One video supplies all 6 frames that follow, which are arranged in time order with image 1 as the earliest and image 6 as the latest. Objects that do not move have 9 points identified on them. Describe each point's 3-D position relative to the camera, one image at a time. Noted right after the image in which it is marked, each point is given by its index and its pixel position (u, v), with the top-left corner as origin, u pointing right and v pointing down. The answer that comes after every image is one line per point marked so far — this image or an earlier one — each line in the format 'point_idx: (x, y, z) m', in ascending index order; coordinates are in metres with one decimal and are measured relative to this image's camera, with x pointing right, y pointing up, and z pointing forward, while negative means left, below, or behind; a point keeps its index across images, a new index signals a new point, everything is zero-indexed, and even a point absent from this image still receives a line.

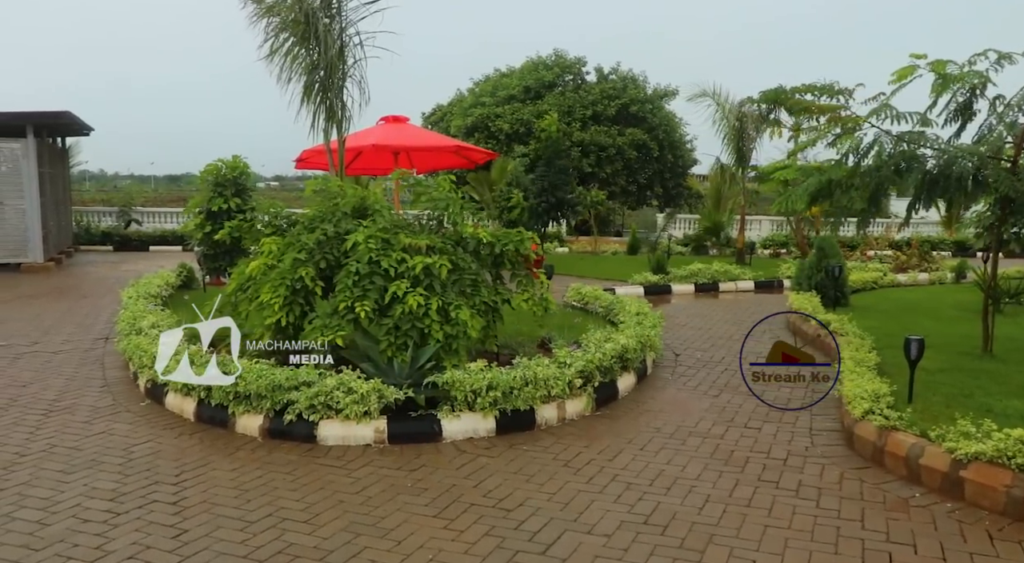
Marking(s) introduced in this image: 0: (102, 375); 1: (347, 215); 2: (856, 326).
0: (-3.4, -0.8, +6.6) m
1: (-1.3, +0.5, +6.2) m
2: (+3.3, -0.5, +7.7) m
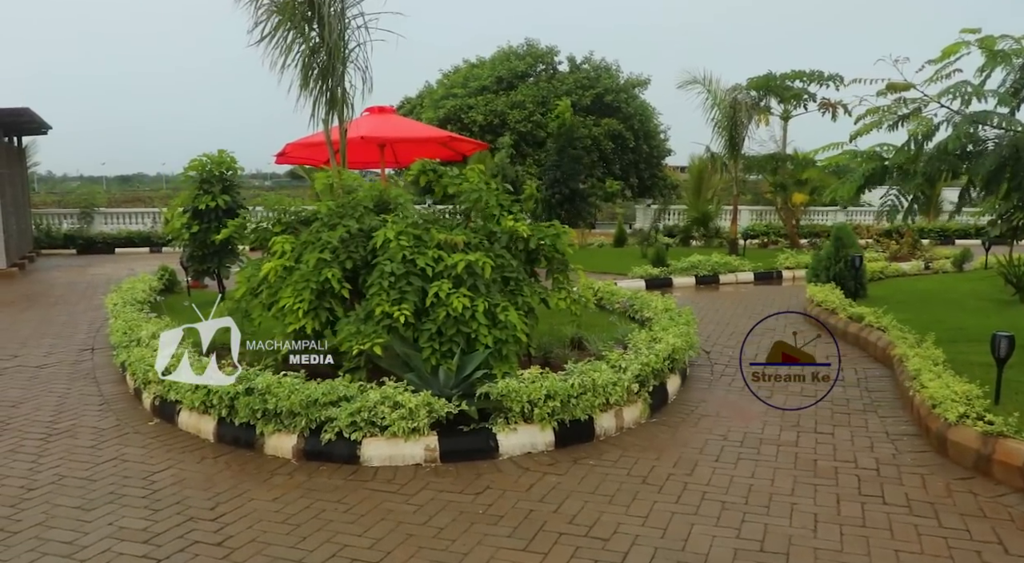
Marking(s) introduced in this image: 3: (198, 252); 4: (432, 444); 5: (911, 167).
0: (-3.1, -0.8, +6.0) m
1: (-1.0, +0.5, +5.6) m
2: (+3.5, -0.4, +7.4) m
3: (-3.6, +0.3, +9.1) m
4: (-0.4, -0.9, +4.3) m
5: (+2.7, +0.8, +5.5) m
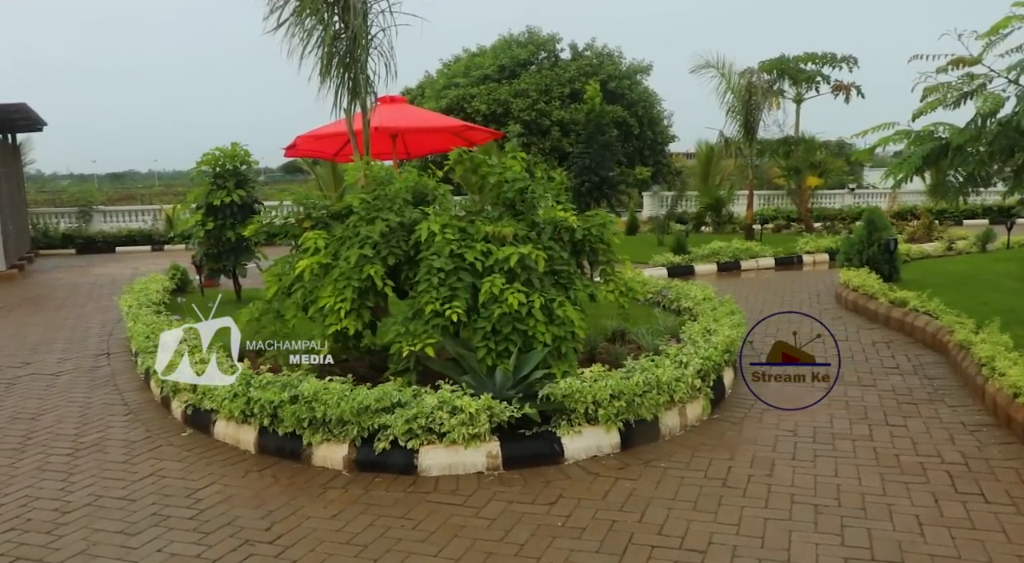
0: (-2.8, -0.9, +5.7) m
1: (-0.7, +0.5, +5.4) m
2: (+3.8, -0.2, +7.2) m
3: (-3.3, +0.3, +8.8) m
4: (-0.1, -0.9, +4.1) m
5: (+3.0, +0.9, +5.2) m
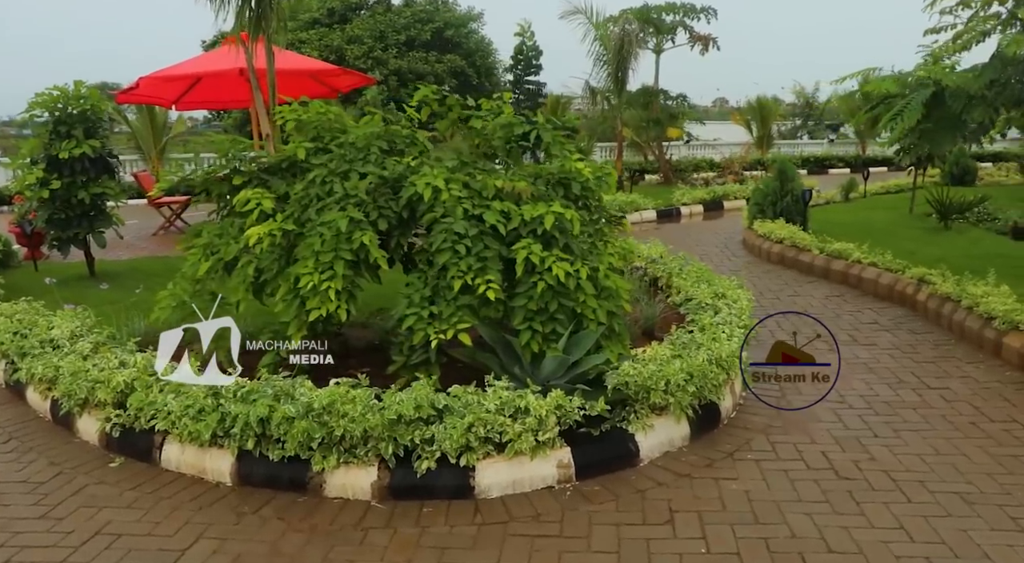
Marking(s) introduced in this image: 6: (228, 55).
0: (-2.8, -0.7, +4.3) m
1: (-0.7, +0.7, +4.3) m
2: (+3.3, +0.2, +7.2) m
3: (-4.0, +0.6, +7.0) m
4: (+0.2, -0.7, +3.3) m
5: (+2.9, +1.2, +5.0) m
6: (-3.5, +2.8, +9.9) m
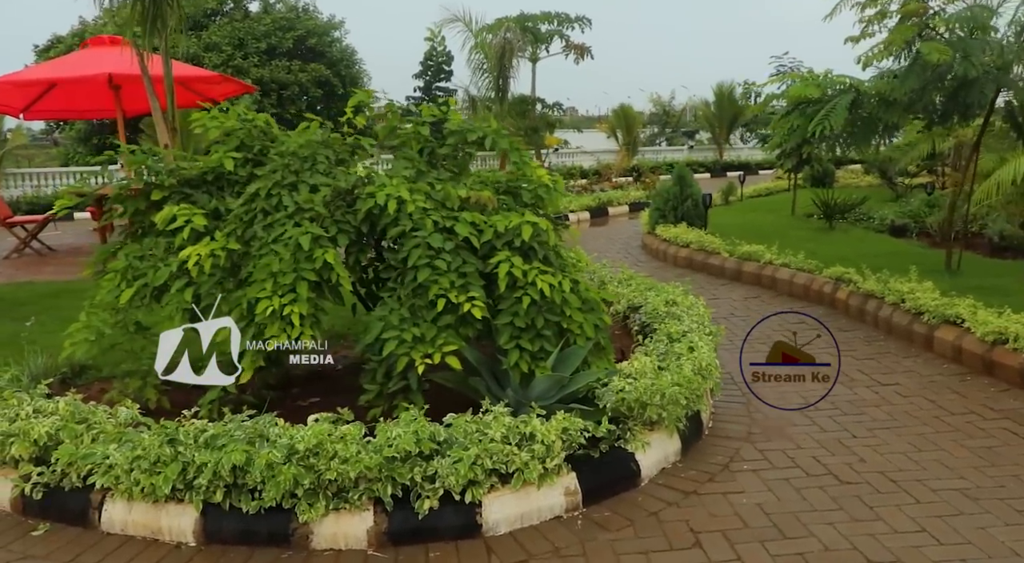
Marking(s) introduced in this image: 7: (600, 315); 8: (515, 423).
0: (-2.9, -0.9, +3.5) m
1: (-0.9, +0.6, +3.9) m
2: (+2.6, +0.2, +7.4) m
3: (-4.6, +0.3, +6.0) m
4: (+0.2, -0.8, +3.1) m
5: (+2.5, +1.2, +5.2) m
6: (-4.7, +2.5, +9.0) m
7: (+0.4, -0.2, +3.7) m
8: (0.0, -0.5, +3.1) m
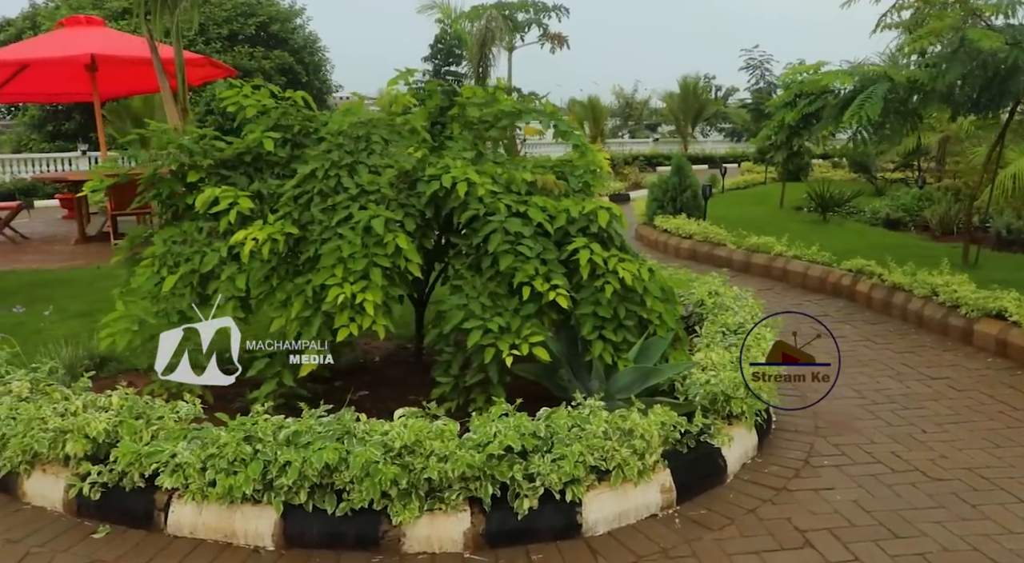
0: (-2.6, -0.9, +3.2) m
1: (-0.6, +0.7, +3.7) m
2: (+2.7, +0.3, +7.4) m
3: (-4.4, +0.4, +5.6) m
4: (+0.6, -0.7, +2.9) m
5: (+2.8, +1.3, +5.2) m
6: (-4.7, +2.6, +8.5) m
7: (+0.7, -0.1, +3.5) m
8: (+0.4, -0.5, +2.9) m
